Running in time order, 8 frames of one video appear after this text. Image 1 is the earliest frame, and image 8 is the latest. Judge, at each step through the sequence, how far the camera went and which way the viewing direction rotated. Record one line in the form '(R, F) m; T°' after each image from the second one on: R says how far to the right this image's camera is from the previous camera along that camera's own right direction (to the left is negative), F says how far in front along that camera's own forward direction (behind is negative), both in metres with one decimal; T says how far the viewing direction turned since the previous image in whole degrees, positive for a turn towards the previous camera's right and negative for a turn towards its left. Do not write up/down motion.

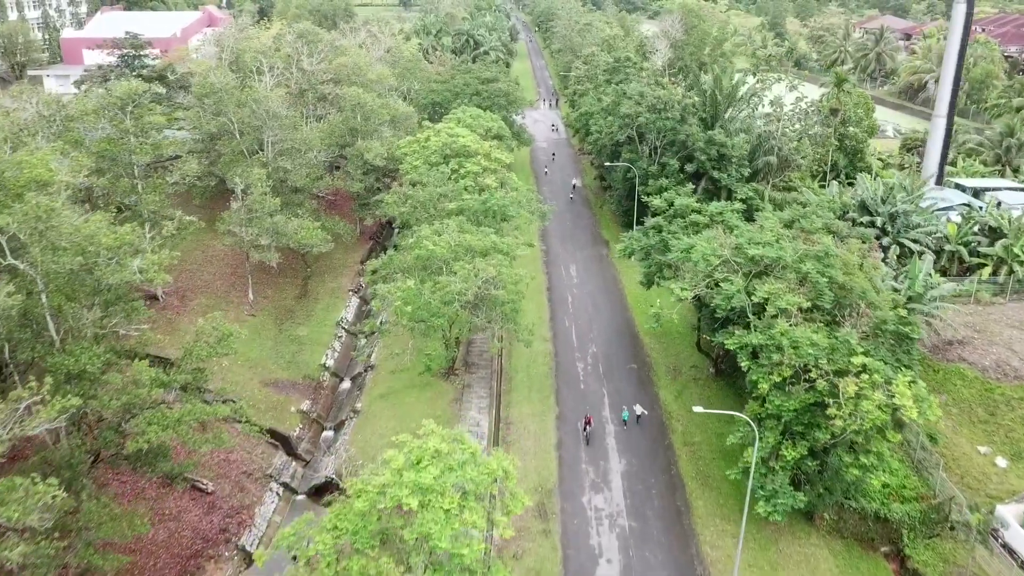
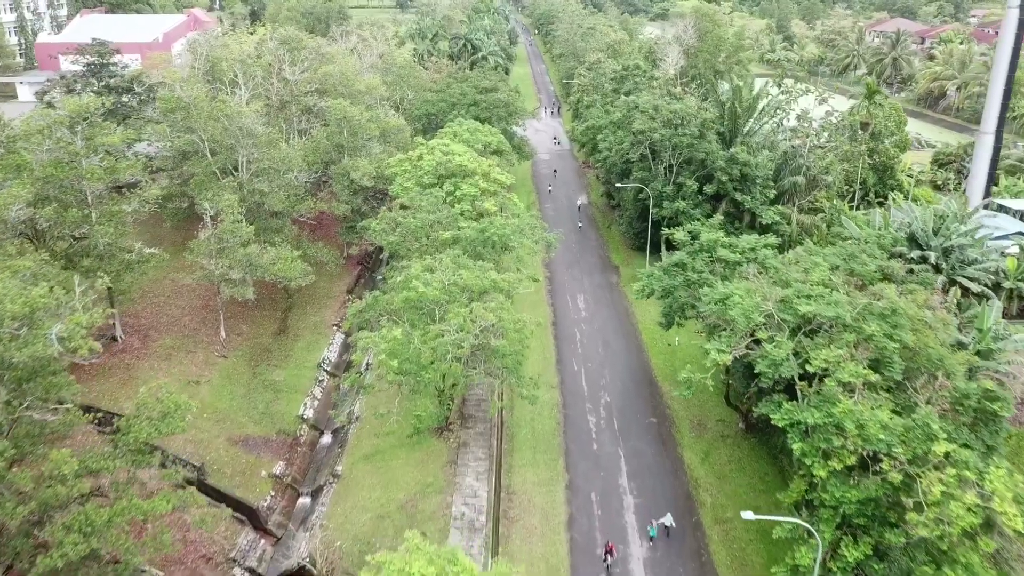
(-0.1, +3.6) m; 0°
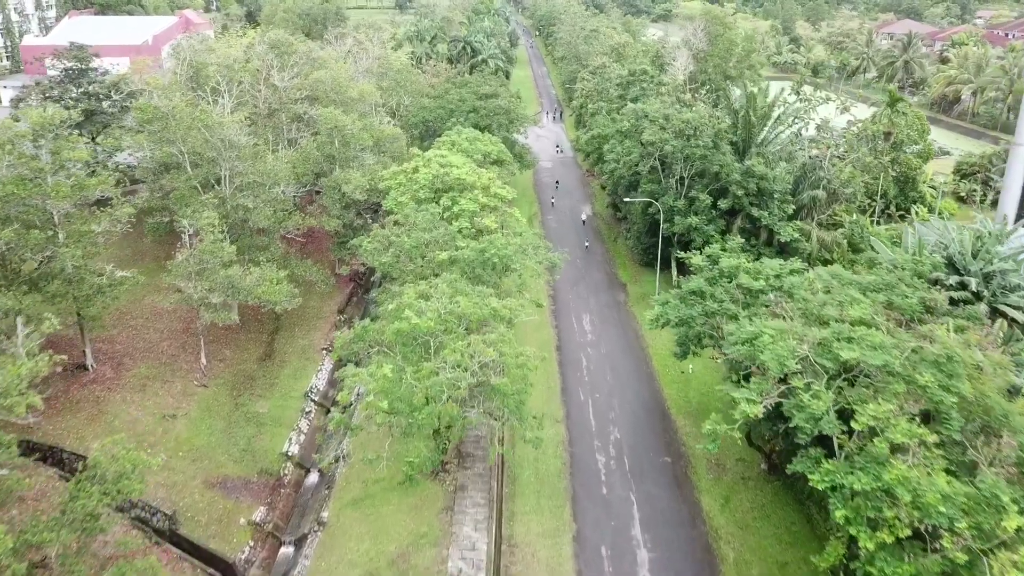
(-0.1, +2.2) m; 0°
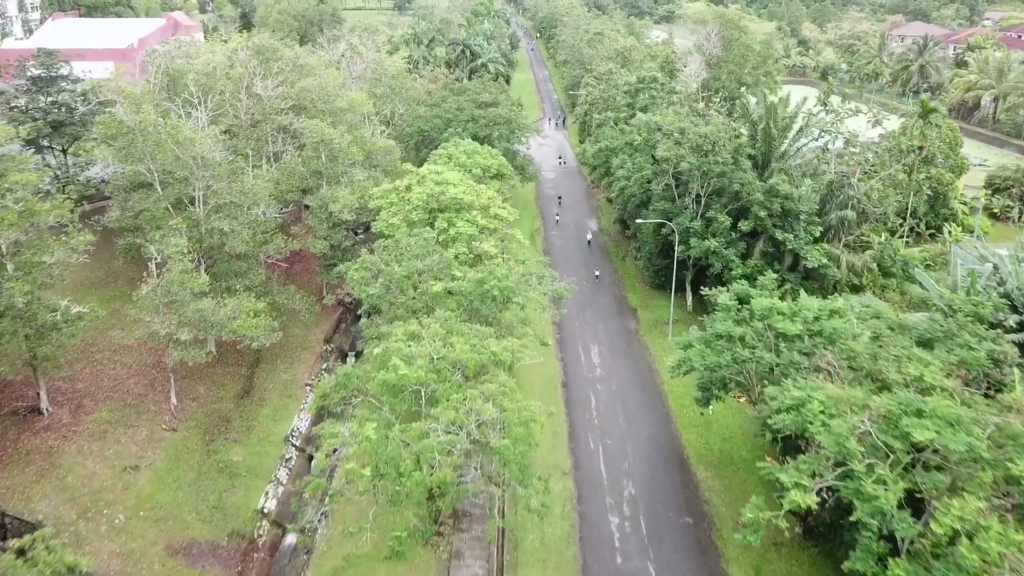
(-0.1, +2.8) m; 0°
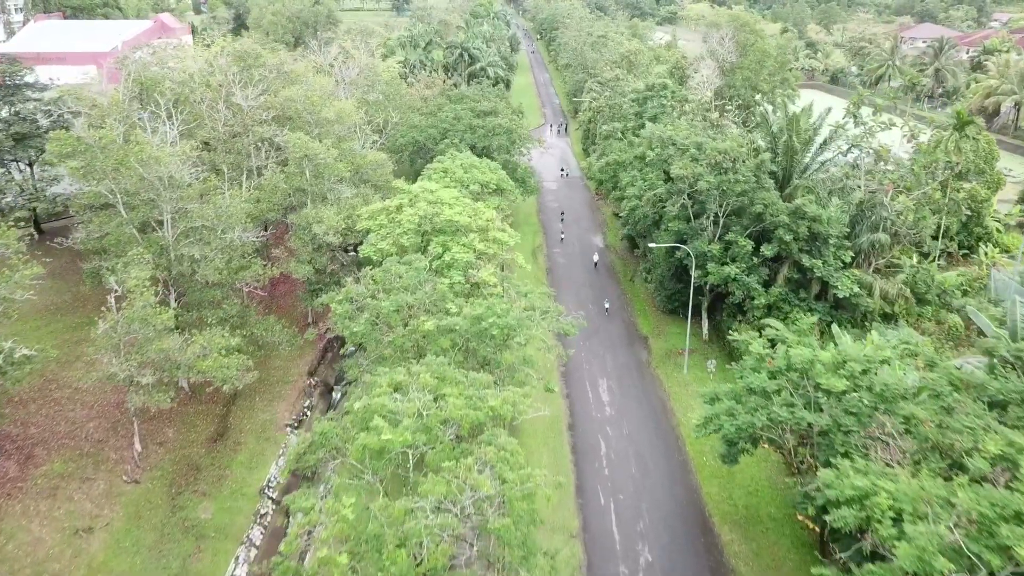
(0.0, +2.7) m; 0°
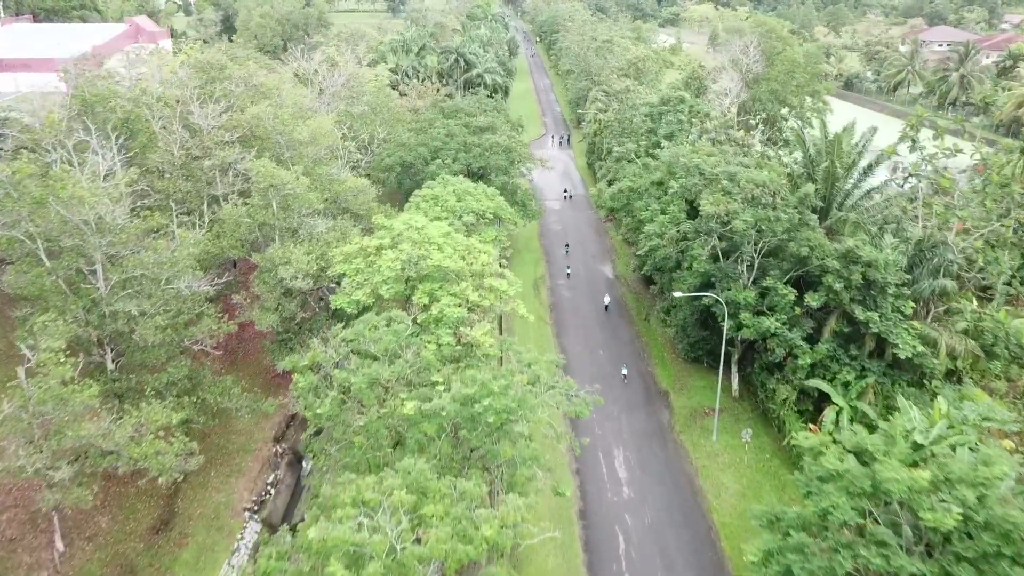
(0.0, +4.2) m; 0°
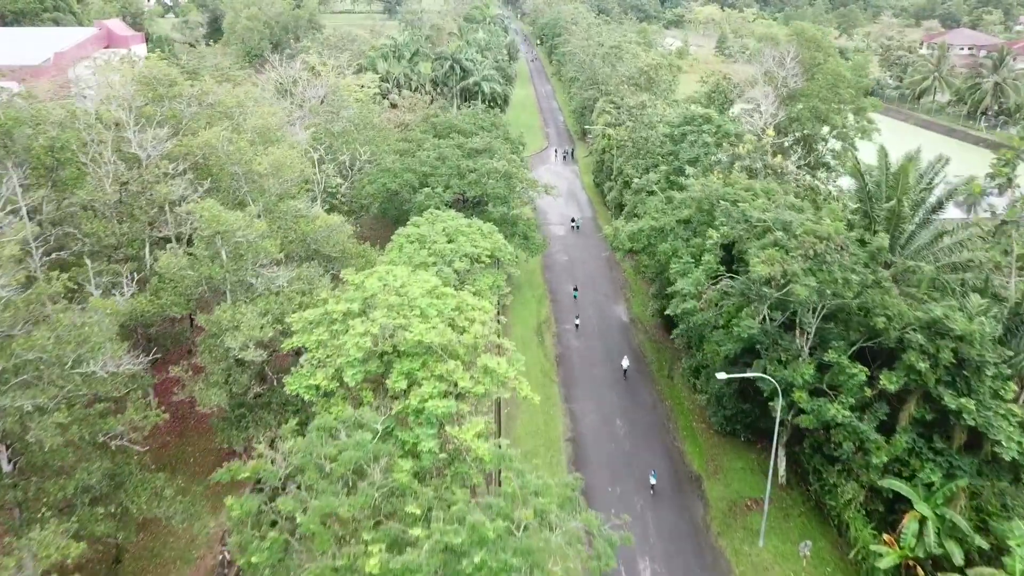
(0.0, +4.7) m; 0°
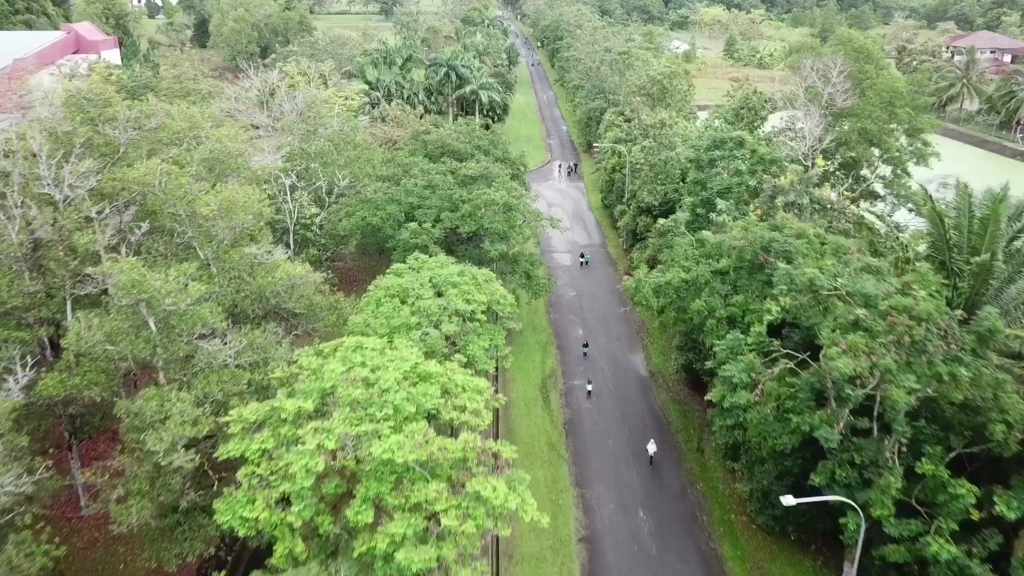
(0.0, +4.4) m; 0°
